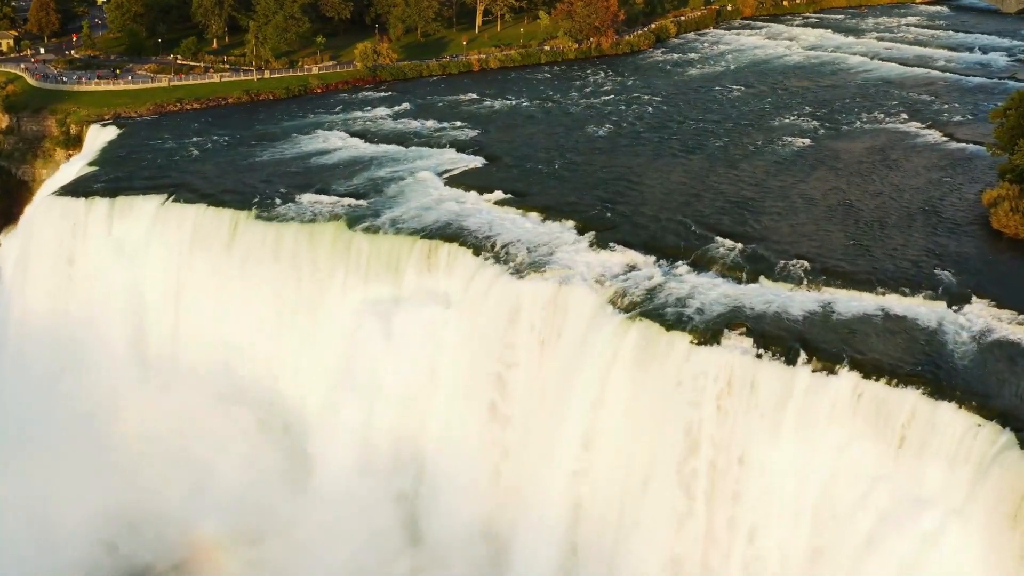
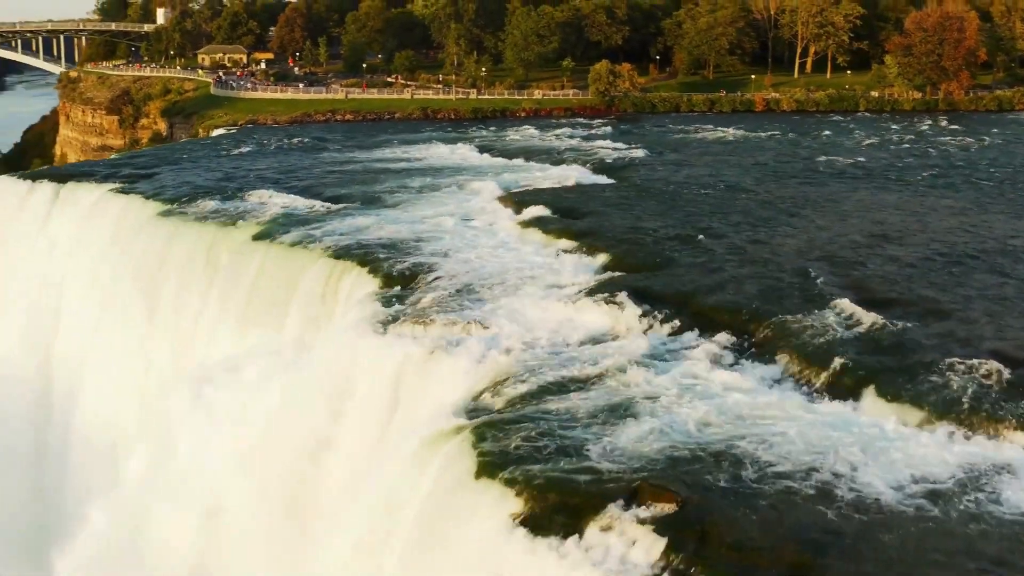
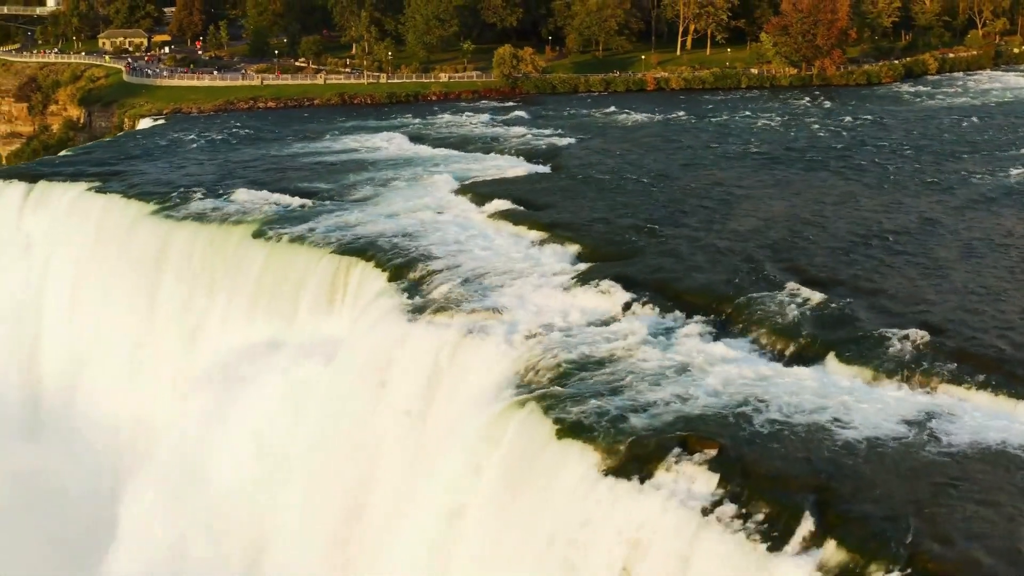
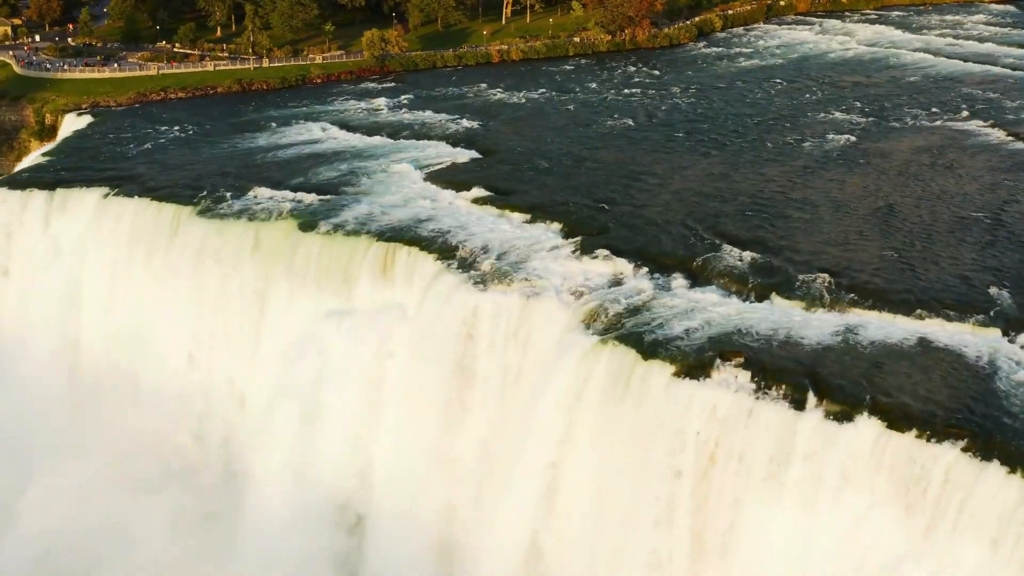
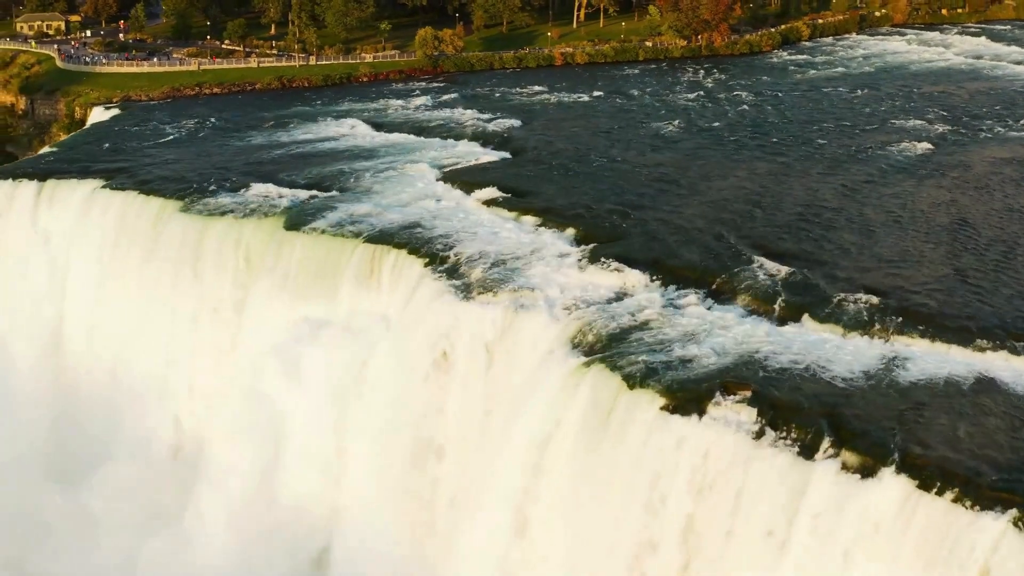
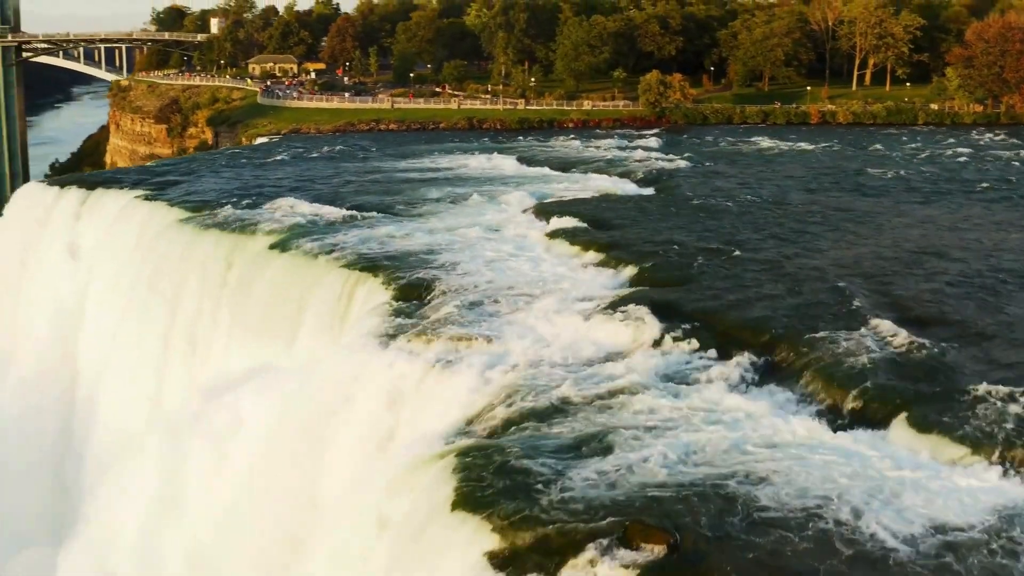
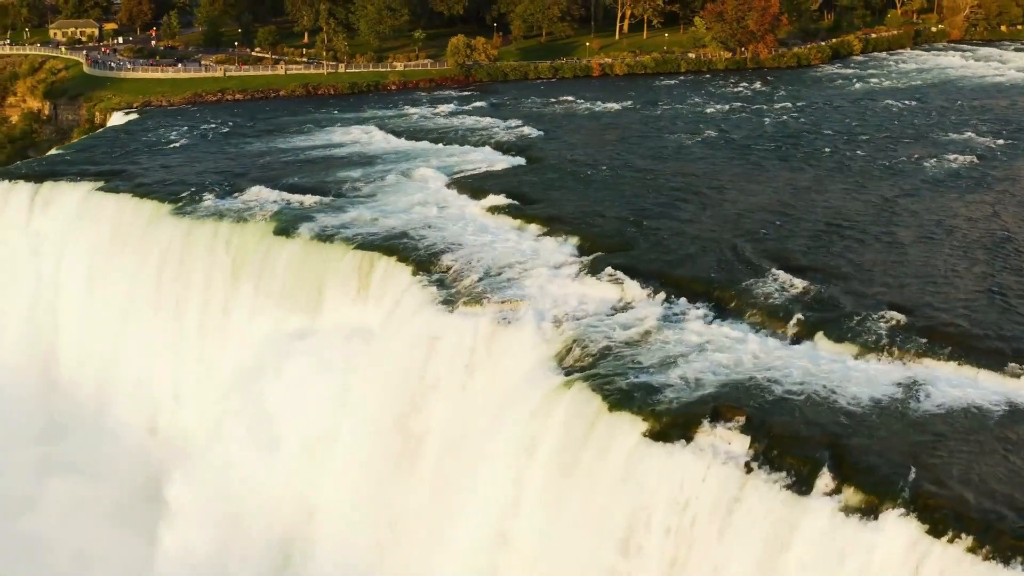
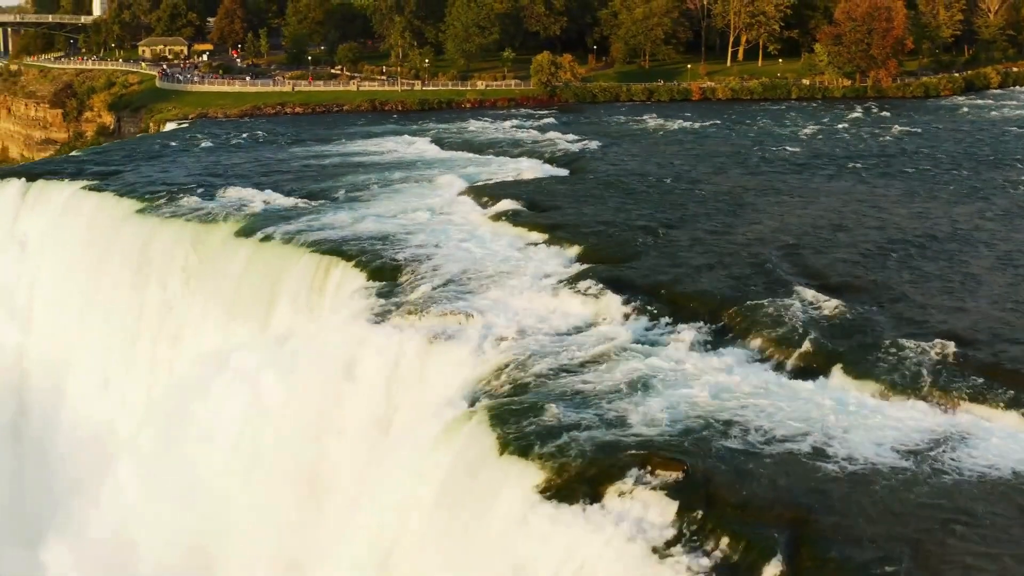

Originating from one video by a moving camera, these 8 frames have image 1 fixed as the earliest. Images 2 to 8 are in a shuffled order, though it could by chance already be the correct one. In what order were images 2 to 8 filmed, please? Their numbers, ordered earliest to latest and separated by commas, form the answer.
4, 5, 7, 3, 8, 2, 6
